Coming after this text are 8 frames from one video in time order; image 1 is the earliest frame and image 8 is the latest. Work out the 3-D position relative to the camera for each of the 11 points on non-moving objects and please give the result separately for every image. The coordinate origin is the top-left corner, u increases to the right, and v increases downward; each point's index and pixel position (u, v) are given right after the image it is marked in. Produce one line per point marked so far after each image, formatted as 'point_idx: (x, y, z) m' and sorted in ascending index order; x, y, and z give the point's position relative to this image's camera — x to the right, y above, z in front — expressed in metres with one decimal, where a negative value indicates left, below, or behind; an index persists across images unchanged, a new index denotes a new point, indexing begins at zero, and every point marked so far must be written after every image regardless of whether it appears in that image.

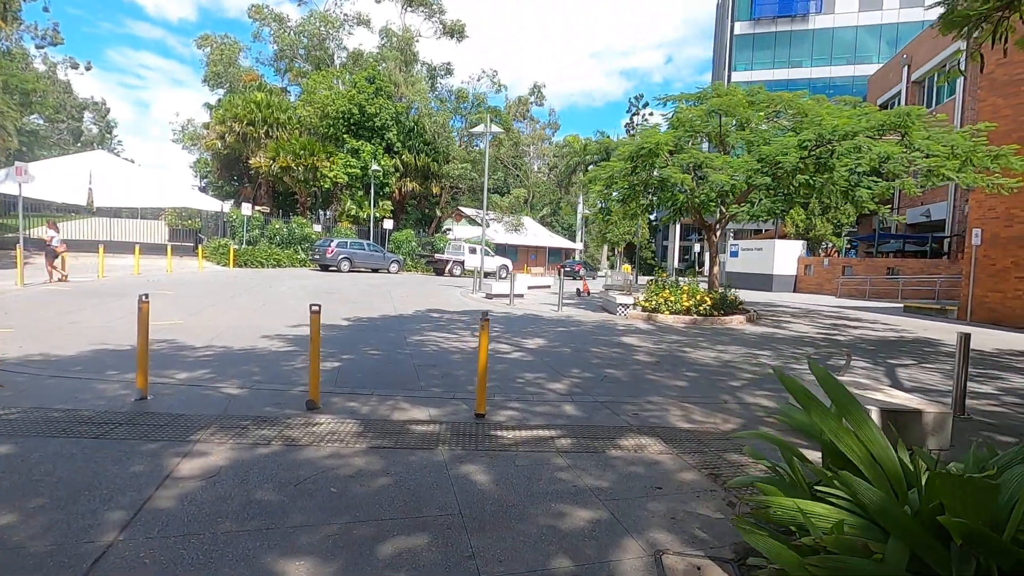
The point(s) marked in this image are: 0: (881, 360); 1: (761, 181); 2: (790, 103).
0: (+7.2, -1.4, +10.4) m
1: (+6.9, +2.9, +14.6) m
2: (+8.3, +5.5, +15.8) m
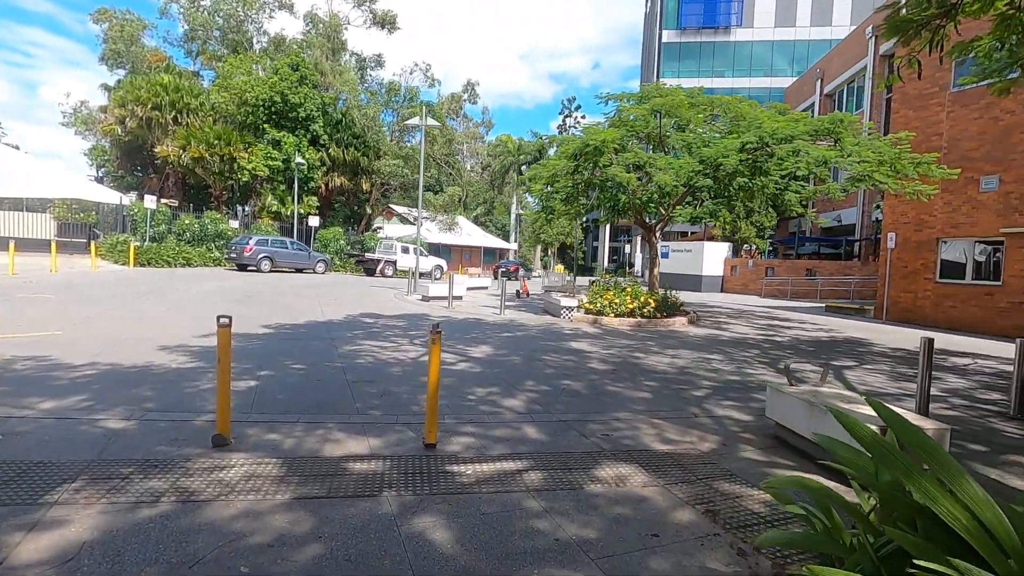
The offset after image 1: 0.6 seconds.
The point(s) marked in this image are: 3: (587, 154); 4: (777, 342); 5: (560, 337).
0: (+6.2, -1.5, +10.5) m
1: (+5.3, +2.9, +14.6) m
2: (+6.5, +5.5, +15.9) m
3: (+2.2, +3.9, +15.4) m
4: (+6.5, -1.3, +13.0) m
5: (+1.1, -1.1, +11.5) m
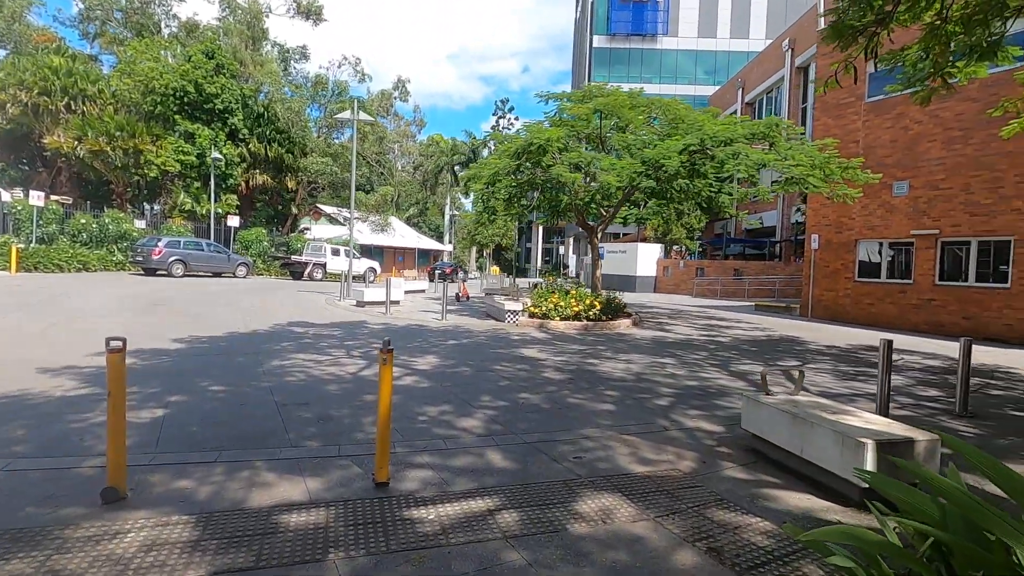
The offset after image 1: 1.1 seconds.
0: (+5.2, -1.5, +10.6) m
1: (+3.7, +2.8, +14.6) m
2: (+4.7, +5.4, +16.0) m
3: (+0.5, +3.8, +15.0) m
4: (+5.1, -1.4, +13.1) m
5: (0.0, -1.2, +11.0) m
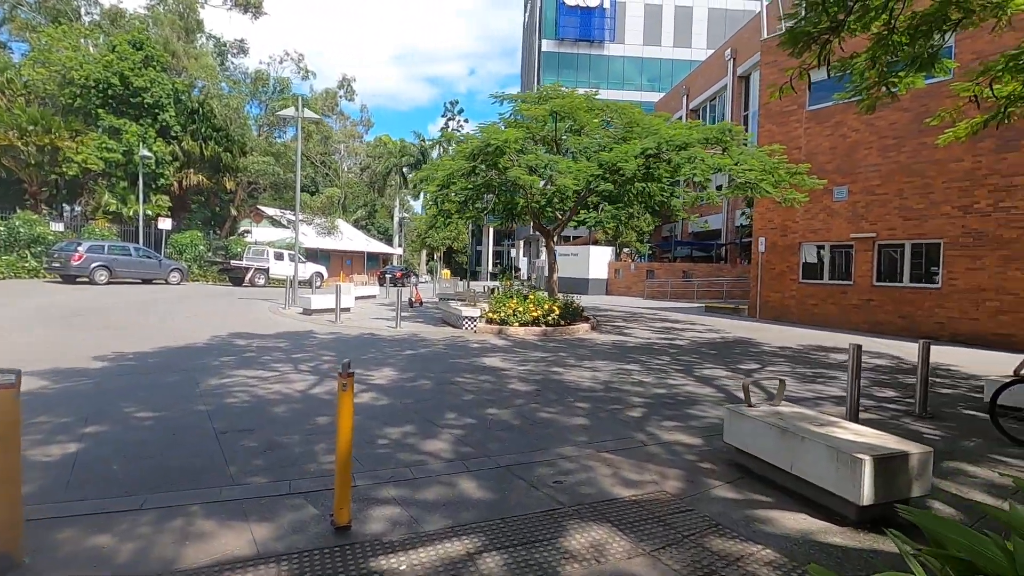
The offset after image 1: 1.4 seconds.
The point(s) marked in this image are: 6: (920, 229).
0: (+4.4, -1.6, +10.6) m
1: (+2.5, +2.7, +14.5) m
2: (+3.3, +5.3, +16.0) m
3: (-0.7, +3.7, +14.6) m
4: (+4.1, -1.4, +13.1) m
5: (-0.8, -1.3, +10.5) m
6: (+13.2, +1.9, +17.1) m
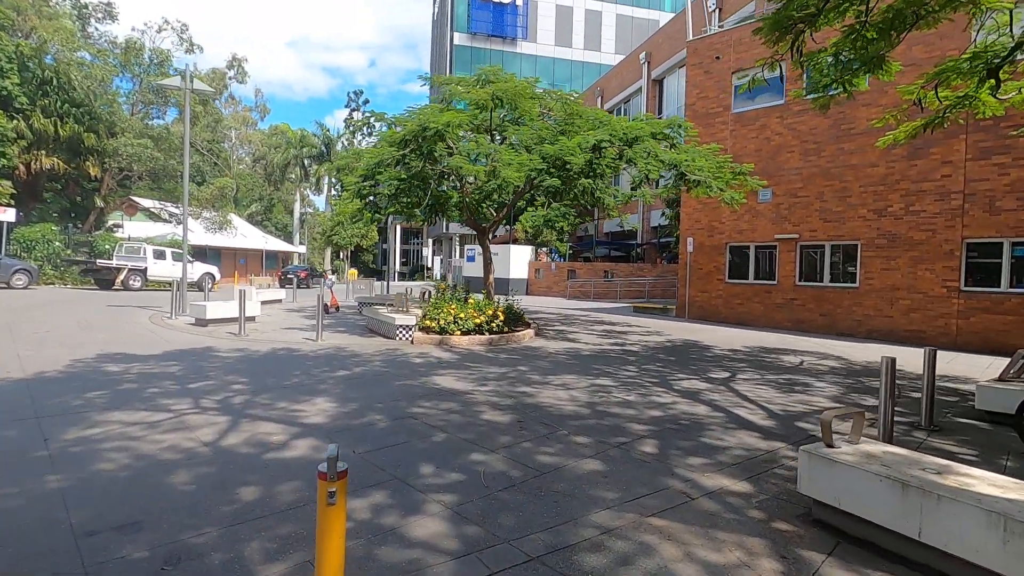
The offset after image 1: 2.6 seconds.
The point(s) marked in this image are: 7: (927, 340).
0: (+3.5, -1.6, +9.9) m
1: (+1.0, +2.7, +13.4) m
2: (+1.5, +5.3, +15.0) m
3: (-2.2, +3.6, +12.9) m
4: (+2.8, -1.5, +12.3) m
5: (-1.6, -1.4, +8.9) m
6: (+11.0, +1.9, +17.8) m
7: (+12.6, -1.6, +16.2) m
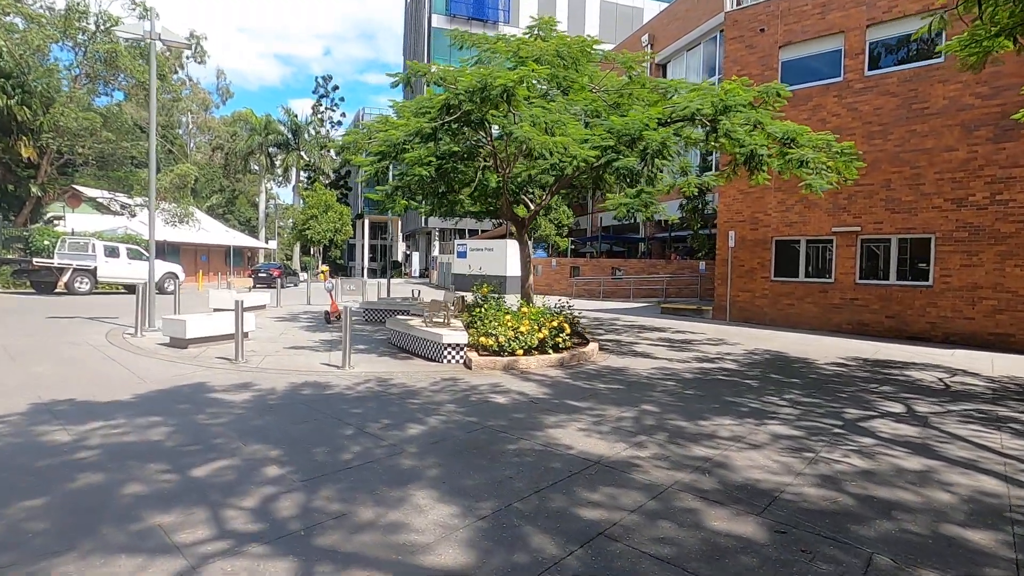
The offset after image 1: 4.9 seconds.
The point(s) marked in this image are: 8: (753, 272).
0: (+5.1, -1.7, +7.6) m
1: (+2.3, +2.6, +10.8) m
2: (+2.6, +5.2, +12.5) m
3: (-0.9, +3.5, +10.2) m
4: (+4.2, -1.6, +10.0) m
5: (0.0, -1.5, +6.2) m
6: (+12.0, +1.9, +16.0) m
7: (+13.7, -1.5, +14.4) m
8: (+8.6, +0.6, +19.0) m
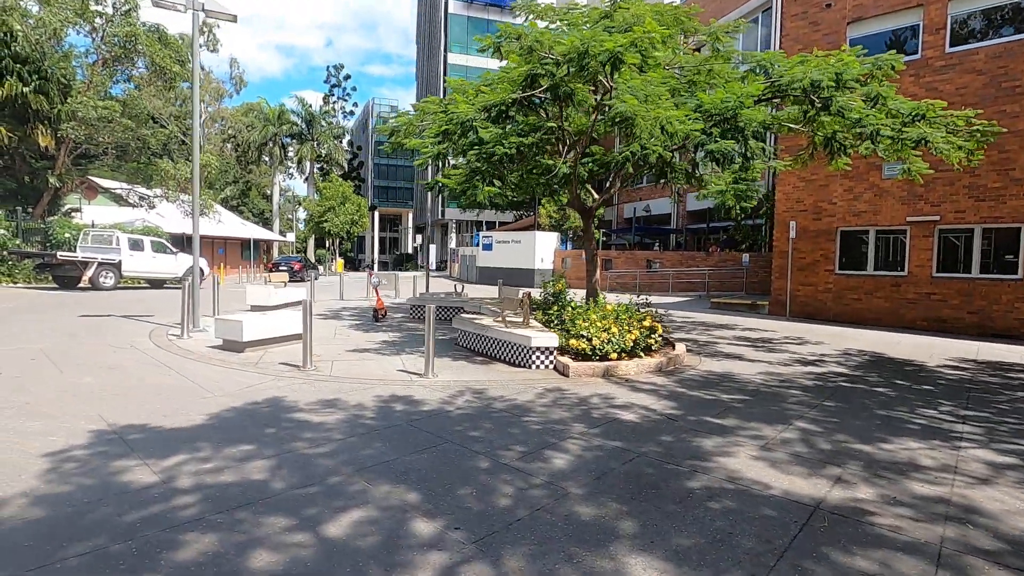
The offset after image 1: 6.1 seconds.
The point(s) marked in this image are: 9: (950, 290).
0: (+6.6, -1.7, +6.5) m
1: (+3.8, +2.7, +9.7) m
2: (+4.2, +5.3, +11.4) m
3: (+0.6, +3.5, +9.1) m
4: (+5.7, -1.5, +8.9) m
5: (+1.5, -1.5, +5.2) m
6: (+13.5, +2.1, +14.8) m
7: (+15.2, -1.4, +13.3) m
8: (+10.2, +0.8, +17.9) m
9: (+12.8, -0.1, +15.6) m
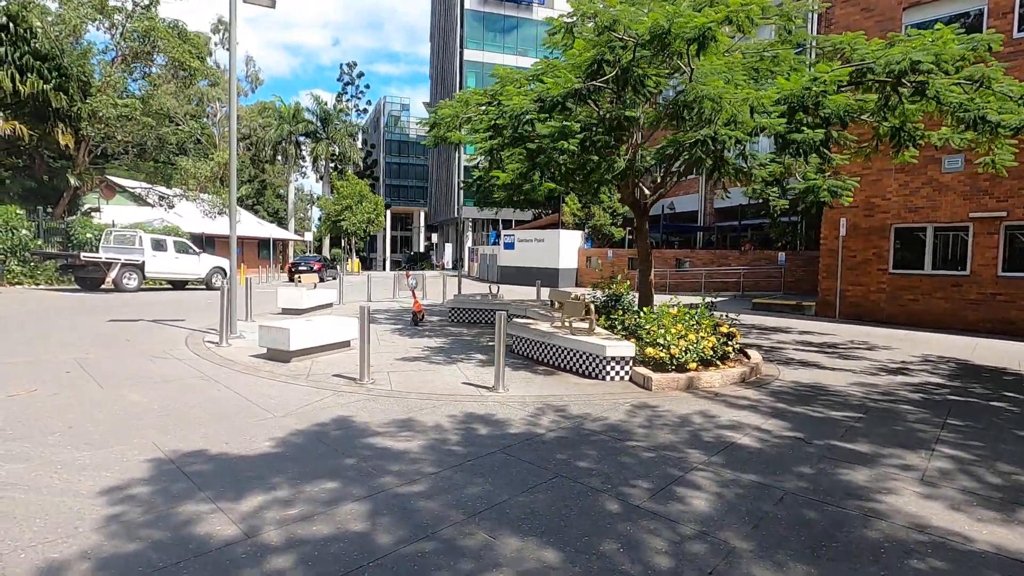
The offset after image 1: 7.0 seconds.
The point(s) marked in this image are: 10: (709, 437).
0: (+7.6, -1.7, +5.7) m
1: (+4.8, +2.6, +8.9) m
2: (+5.2, +5.3, +10.5) m
3: (+1.6, +3.5, +8.3) m
4: (+6.7, -1.5, +8.1) m
5: (+2.5, -1.6, +4.4) m
6: (+14.6, +2.1, +13.9) m
7: (+16.3, -1.4, +12.3) m
8: (+11.3, +0.8, +17.0) m
9: (+13.9, -0.1, +14.7) m
10: (+1.9, -1.5, +5.3) m
